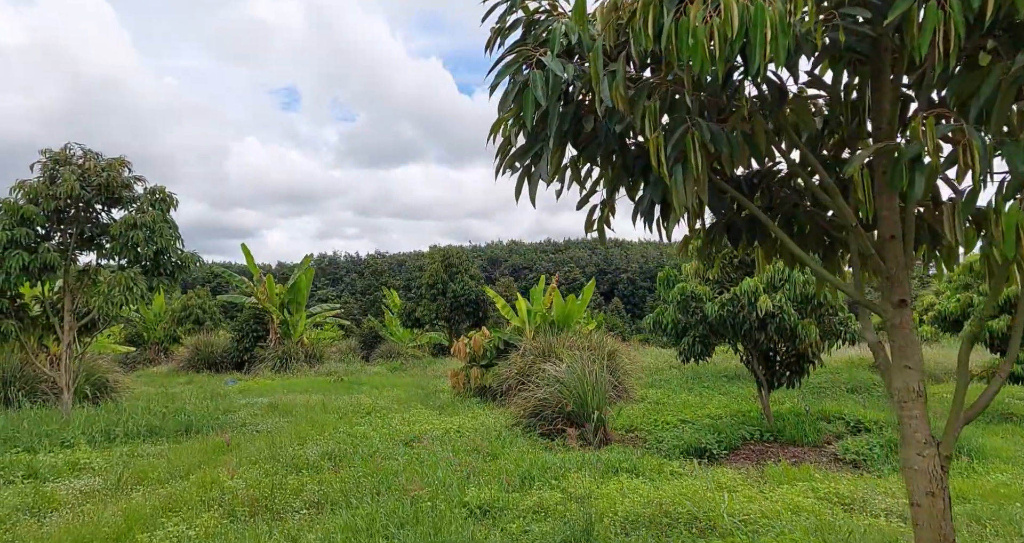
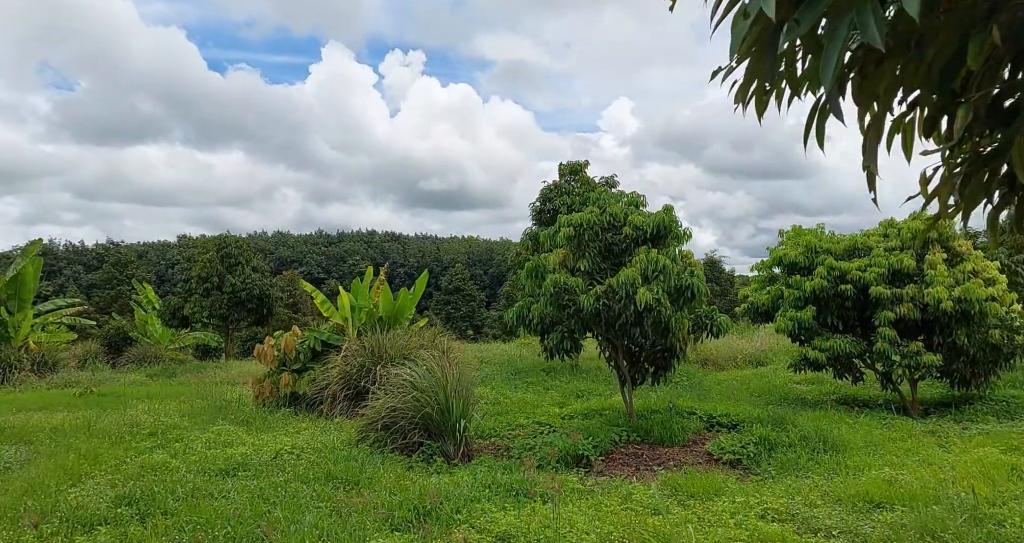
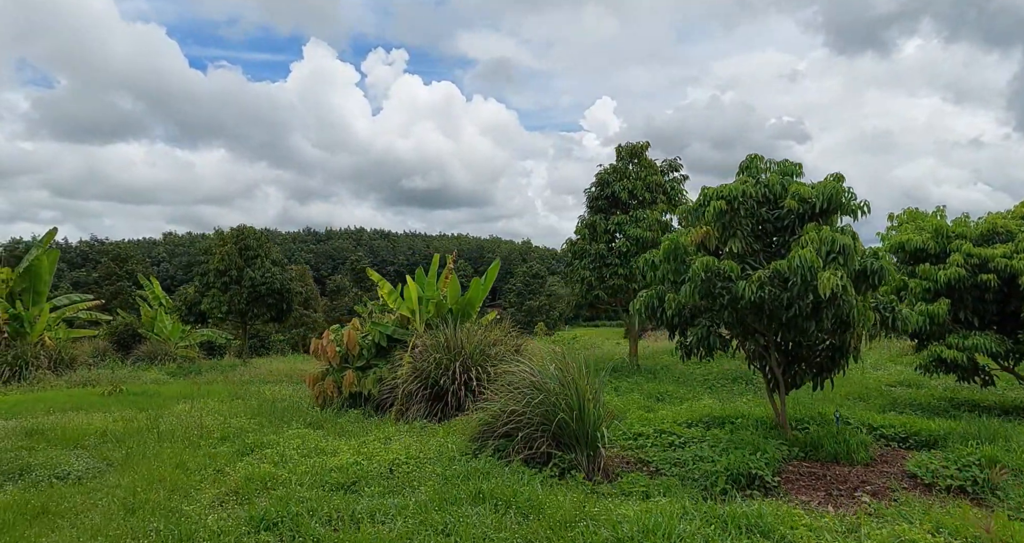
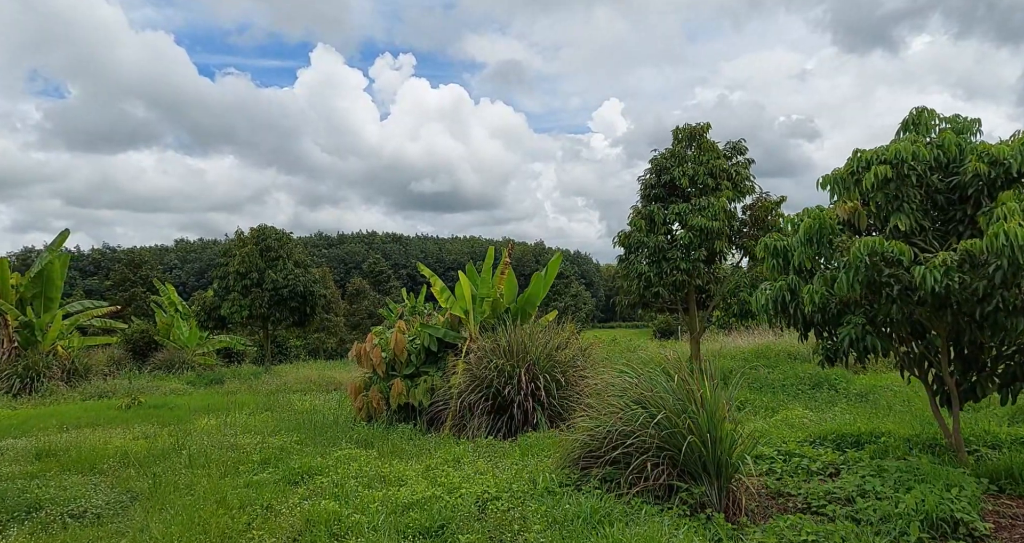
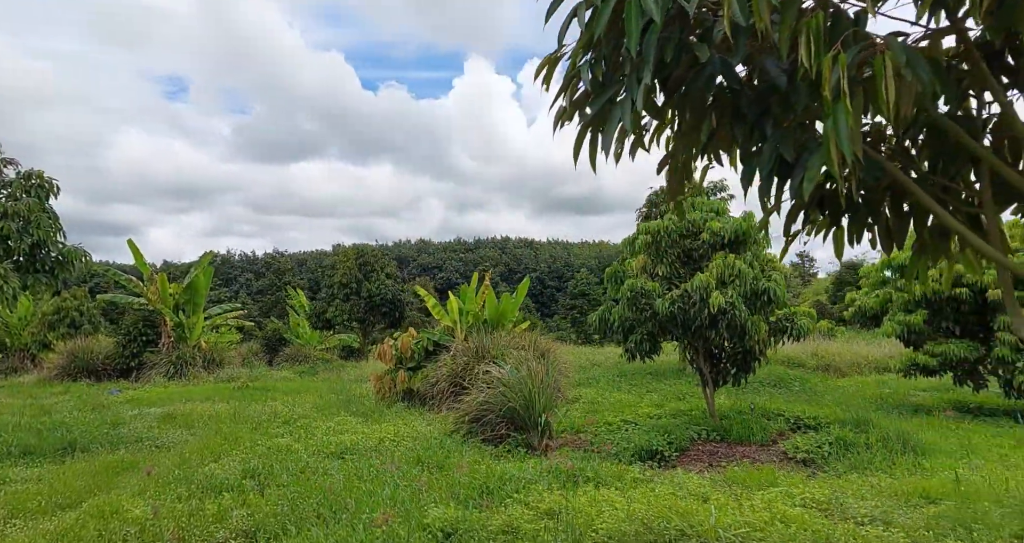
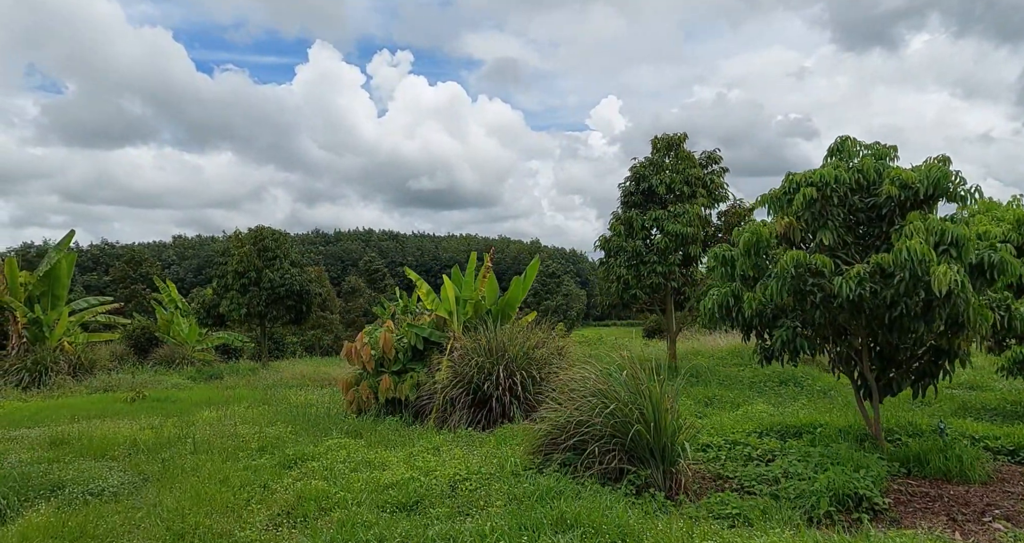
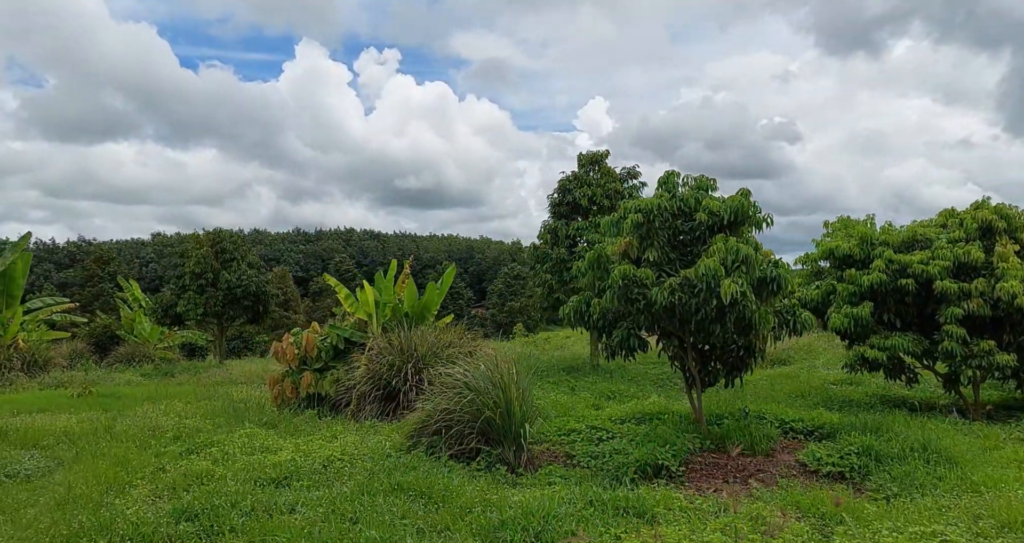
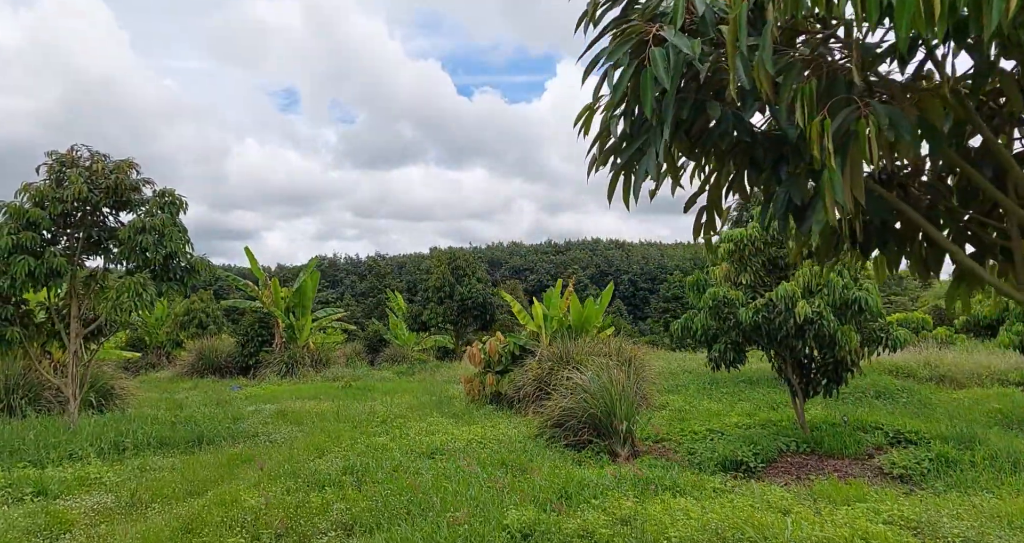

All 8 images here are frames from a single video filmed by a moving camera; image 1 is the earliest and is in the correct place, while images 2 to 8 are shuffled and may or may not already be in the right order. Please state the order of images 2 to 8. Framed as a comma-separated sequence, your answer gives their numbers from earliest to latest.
8, 5, 2, 7, 3, 6, 4
